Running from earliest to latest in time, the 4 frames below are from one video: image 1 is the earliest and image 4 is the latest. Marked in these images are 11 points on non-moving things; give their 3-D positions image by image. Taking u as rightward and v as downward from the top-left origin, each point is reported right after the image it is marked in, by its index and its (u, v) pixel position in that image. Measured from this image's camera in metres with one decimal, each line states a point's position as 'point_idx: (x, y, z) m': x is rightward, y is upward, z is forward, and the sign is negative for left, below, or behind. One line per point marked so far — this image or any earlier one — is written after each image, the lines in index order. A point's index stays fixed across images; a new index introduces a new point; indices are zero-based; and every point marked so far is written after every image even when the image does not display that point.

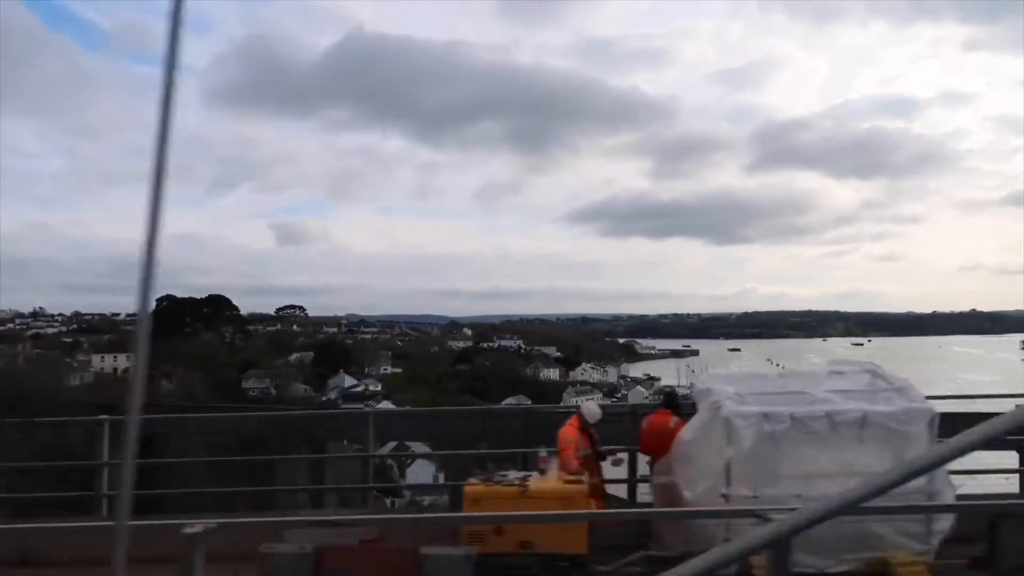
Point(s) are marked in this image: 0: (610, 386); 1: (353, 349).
0: (+1.4, -1.5, +12.4) m
1: (-2.0, -0.8, +10.7) m
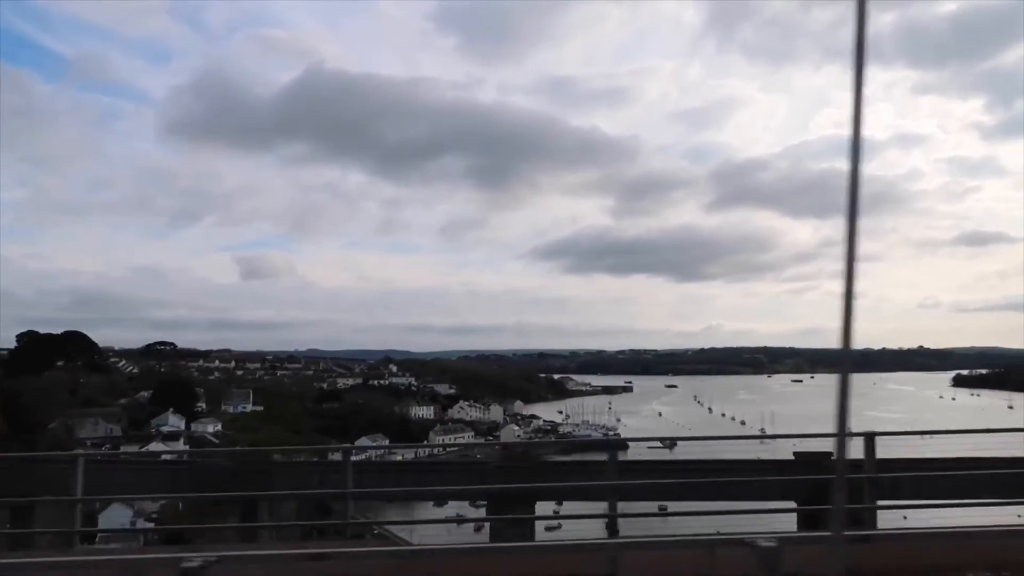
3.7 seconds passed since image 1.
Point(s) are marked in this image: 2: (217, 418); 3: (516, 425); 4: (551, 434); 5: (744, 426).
0: (-0.4, -2.0, +12.3) m
1: (-3.8, -1.2, +10.5) m
2: (-3.3, -1.4, +9.3) m
3: (+0.1, -2.0, +12.6) m
4: (+0.6, -2.2, +12.5) m
5: (+4.4, -2.6, +15.9) m
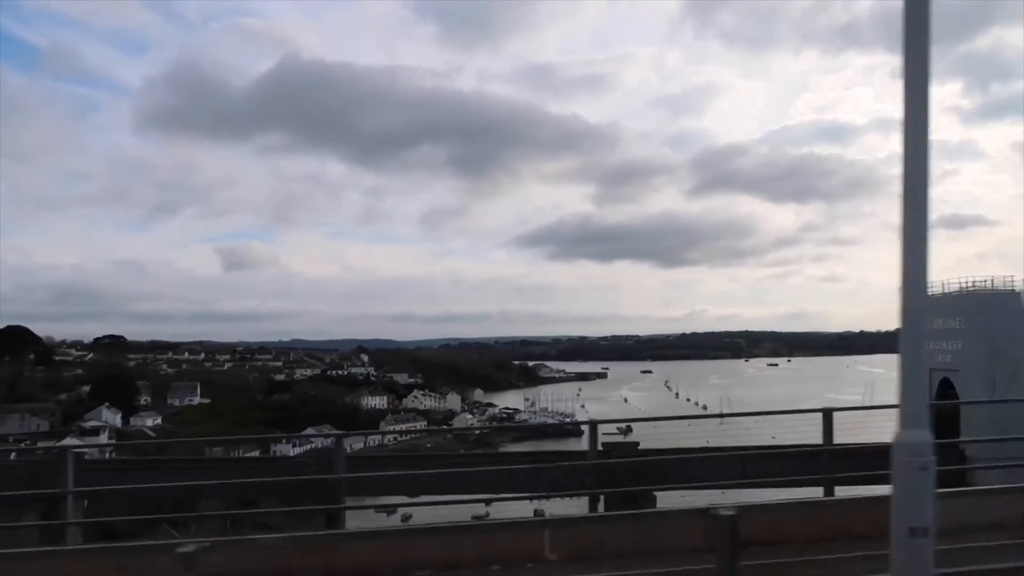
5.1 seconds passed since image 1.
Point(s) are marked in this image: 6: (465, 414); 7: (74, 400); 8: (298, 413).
0: (-1.0, -1.8, +12.3) m
1: (-4.4, -1.1, +10.4) m
2: (-3.9, -1.4, +9.3) m
3: (-0.6, -1.9, +12.6) m
4: (-0.1, -2.0, +12.5) m
5: (+3.6, -2.3, +16.0) m
6: (-0.7, -1.9, +12.5) m
7: (-4.5, -1.1, +8.6) m
8: (-2.6, -1.5, +10.3) m
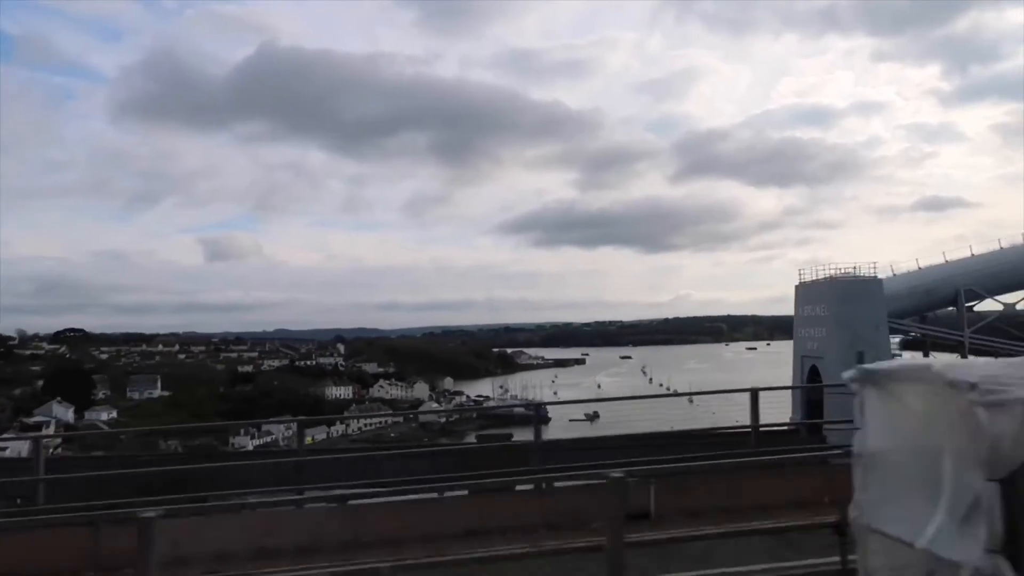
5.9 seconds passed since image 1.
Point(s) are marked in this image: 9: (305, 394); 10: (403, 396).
0: (-1.5, -1.7, +12.3) m
1: (-4.9, -1.1, +10.4) m
2: (-4.3, -1.3, +9.2) m
3: (-1.1, -1.7, +12.6) m
4: (-0.6, -1.8, +12.5) m
5: (+3.1, -2.0, +16.1) m
6: (-1.2, -1.7, +12.5) m
7: (-4.9, -1.1, +8.5) m
8: (-3.1, -1.4, +10.2) m
9: (-2.7, -1.4, +11.1) m
10: (-1.6, -1.6, +12.5) m
